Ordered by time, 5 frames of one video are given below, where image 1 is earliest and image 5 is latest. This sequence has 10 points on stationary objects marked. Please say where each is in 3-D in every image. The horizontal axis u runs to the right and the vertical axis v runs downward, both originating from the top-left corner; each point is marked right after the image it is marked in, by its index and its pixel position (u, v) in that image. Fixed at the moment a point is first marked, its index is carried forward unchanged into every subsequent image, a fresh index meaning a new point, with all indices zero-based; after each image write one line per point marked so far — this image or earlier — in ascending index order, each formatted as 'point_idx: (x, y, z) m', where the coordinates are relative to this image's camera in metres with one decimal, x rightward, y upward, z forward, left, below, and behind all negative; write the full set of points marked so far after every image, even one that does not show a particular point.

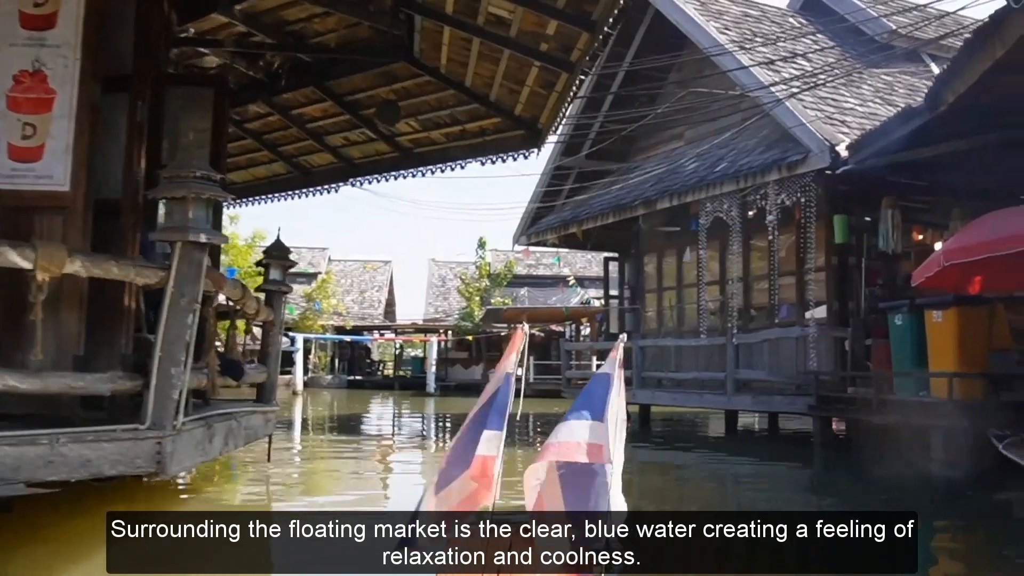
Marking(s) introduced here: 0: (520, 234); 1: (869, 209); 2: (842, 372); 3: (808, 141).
0: (+0.1, +0.8, +14.7) m
1: (+3.8, +0.8, +10.2) m
2: (+3.2, -0.8, +9.4) m
3: (+2.9, +1.4, +9.4) m
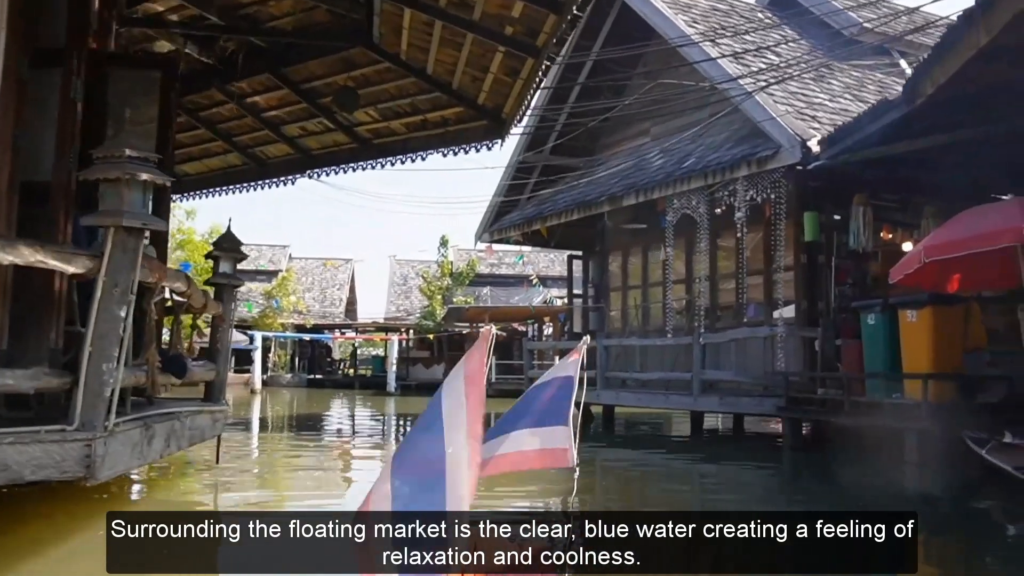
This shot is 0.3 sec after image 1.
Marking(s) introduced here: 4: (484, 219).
0: (-0.4, +0.8, +14.4) m
1: (+3.4, +0.8, +10.0) m
2: (+2.9, -0.8, +9.2) m
3: (+2.5, +1.5, +9.3) m
4: (-0.4, +1.0, +14.4) m
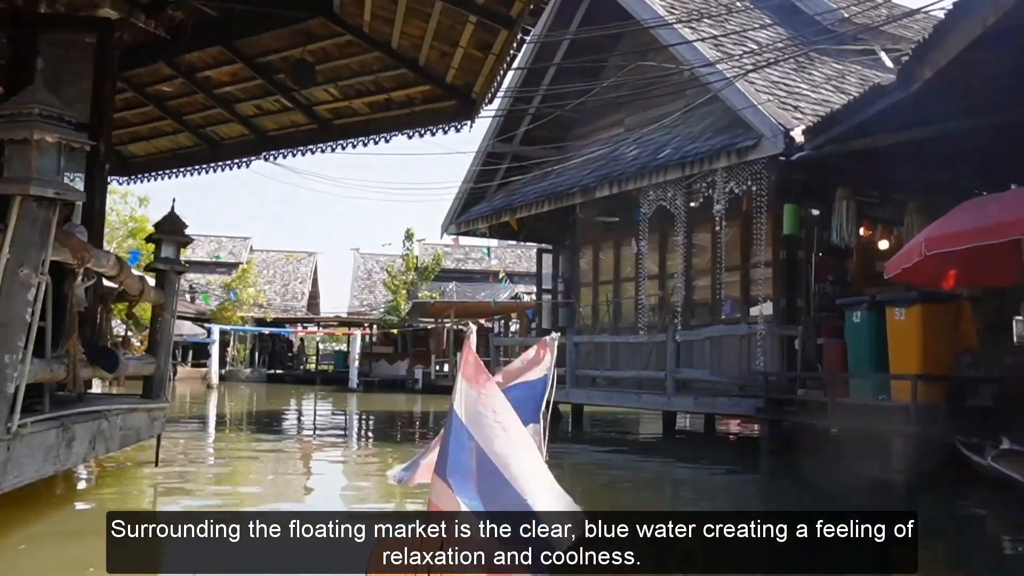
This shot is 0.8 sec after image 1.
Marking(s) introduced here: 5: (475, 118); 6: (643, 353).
0: (-0.9, +0.9, +13.9) m
1: (+3.1, +0.9, +9.7) m
2: (+2.6, -0.8, +8.9) m
3: (+2.3, +1.5, +8.9) m
4: (-0.9, +1.1, +13.9) m
5: (-0.3, +1.2, +7.0) m
6: (+1.6, -0.8, +11.8) m
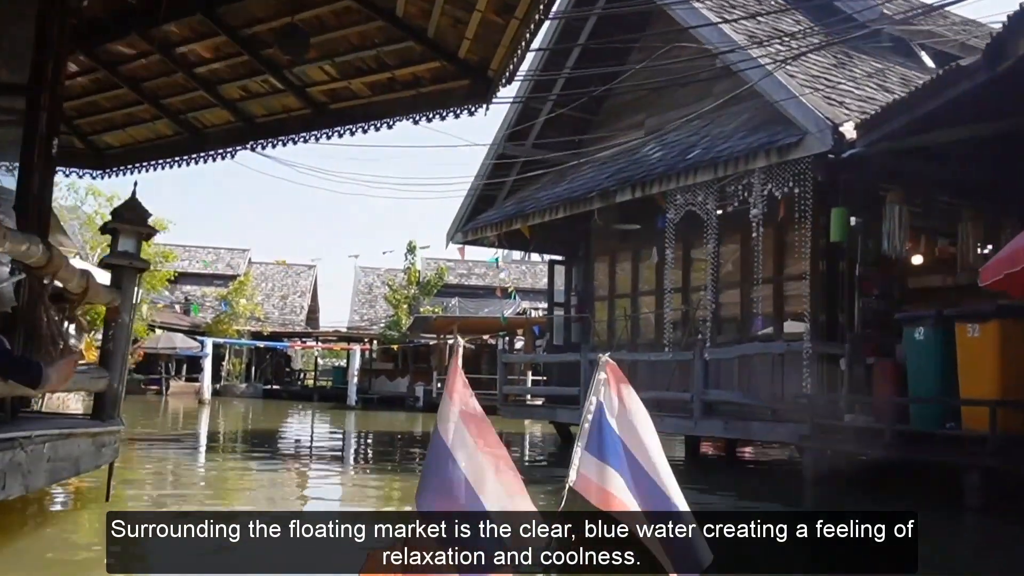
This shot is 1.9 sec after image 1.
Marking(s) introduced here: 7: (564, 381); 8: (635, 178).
0: (-0.8, +0.8, +13.0) m
1: (+3.2, +0.7, +8.8) m
2: (+2.7, -0.9, +7.9) m
3: (+2.4, +1.4, +8.0) m
4: (-0.7, +1.0, +13.0) m
5: (-0.1, +1.2, +6.1) m
6: (+1.7, -0.9, +10.8) m
7: (+0.7, -1.3, +13.3) m
8: (+1.3, +1.1, +9.9) m
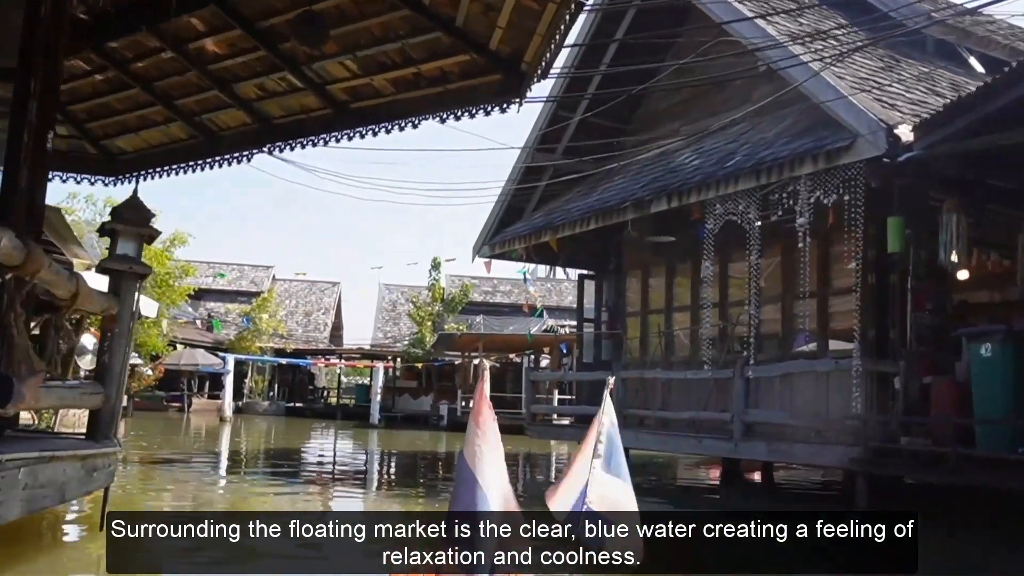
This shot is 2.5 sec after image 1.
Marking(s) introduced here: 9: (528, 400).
0: (-0.4, +0.6, +12.6) m
1: (+3.5, +0.6, +8.3) m
2: (+2.9, -1.0, +7.4) m
3: (+2.6, +1.3, +7.5) m
4: (-0.4, +0.8, +12.5) m
5: (+0.1, +1.1, +5.7) m
6: (+2.0, -1.1, +10.3) m
7: (+1.1, -1.5, +12.8) m
8: (+1.6, +1.0, +9.5) m
9: (+0.2, -1.5, +13.4) m
